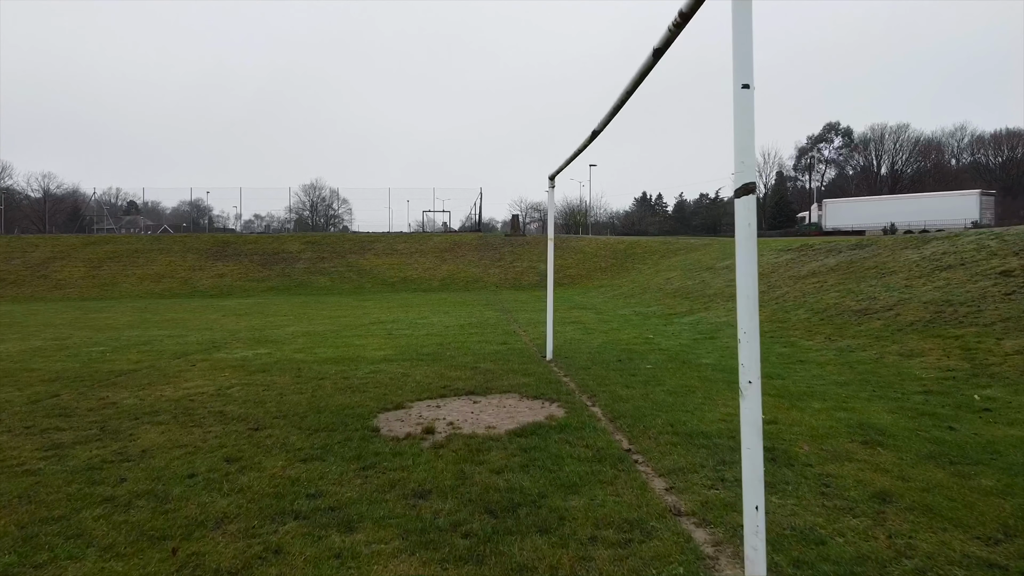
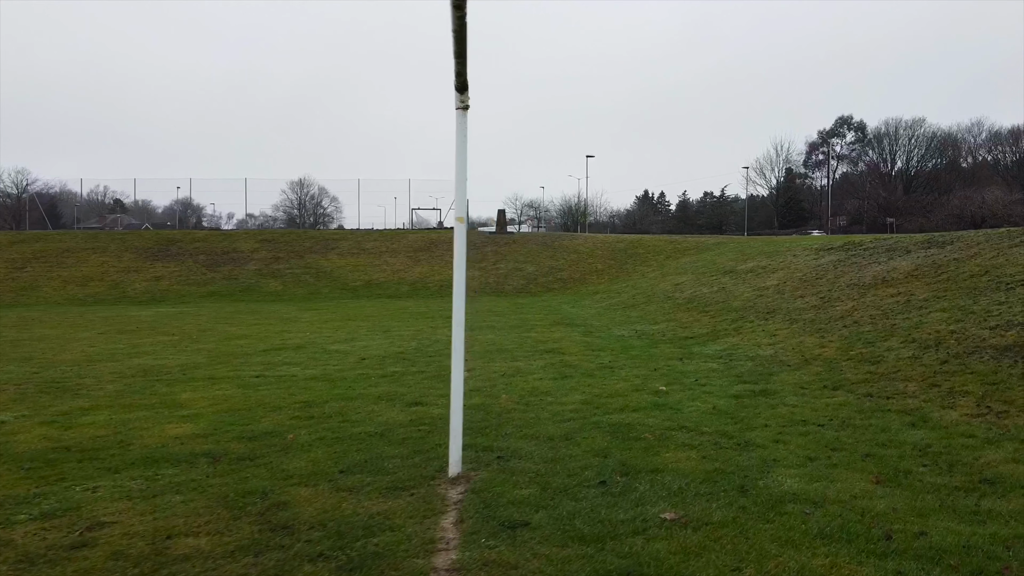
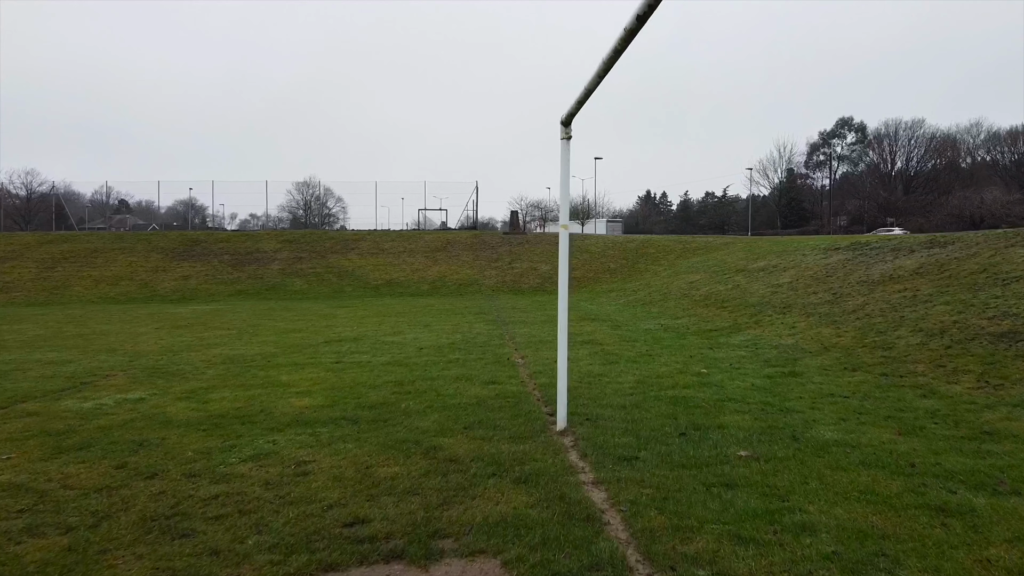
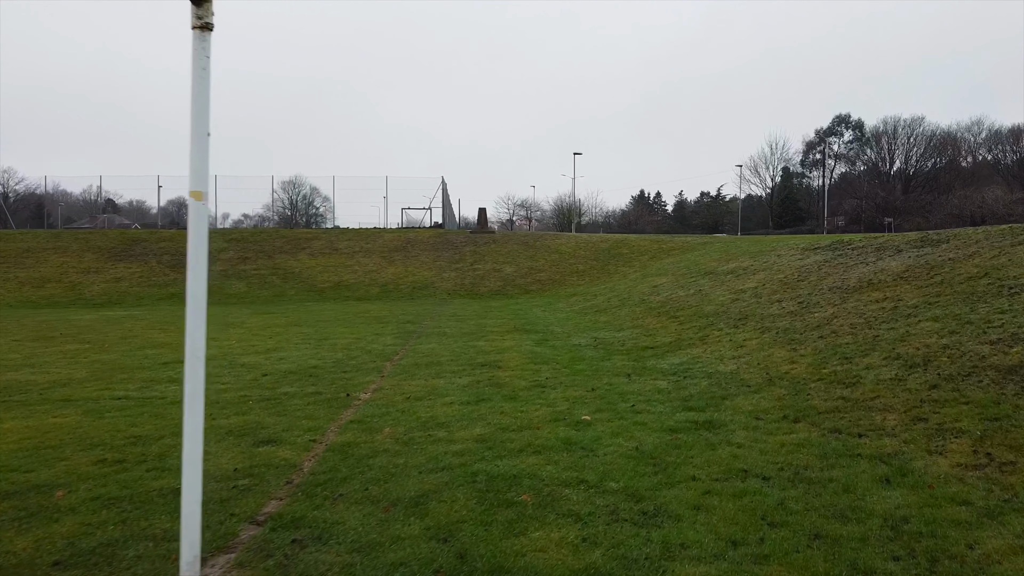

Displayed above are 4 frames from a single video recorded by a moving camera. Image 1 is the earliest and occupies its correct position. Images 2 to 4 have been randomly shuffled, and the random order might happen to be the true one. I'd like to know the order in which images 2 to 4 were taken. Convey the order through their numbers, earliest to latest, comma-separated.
3, 2, 4
